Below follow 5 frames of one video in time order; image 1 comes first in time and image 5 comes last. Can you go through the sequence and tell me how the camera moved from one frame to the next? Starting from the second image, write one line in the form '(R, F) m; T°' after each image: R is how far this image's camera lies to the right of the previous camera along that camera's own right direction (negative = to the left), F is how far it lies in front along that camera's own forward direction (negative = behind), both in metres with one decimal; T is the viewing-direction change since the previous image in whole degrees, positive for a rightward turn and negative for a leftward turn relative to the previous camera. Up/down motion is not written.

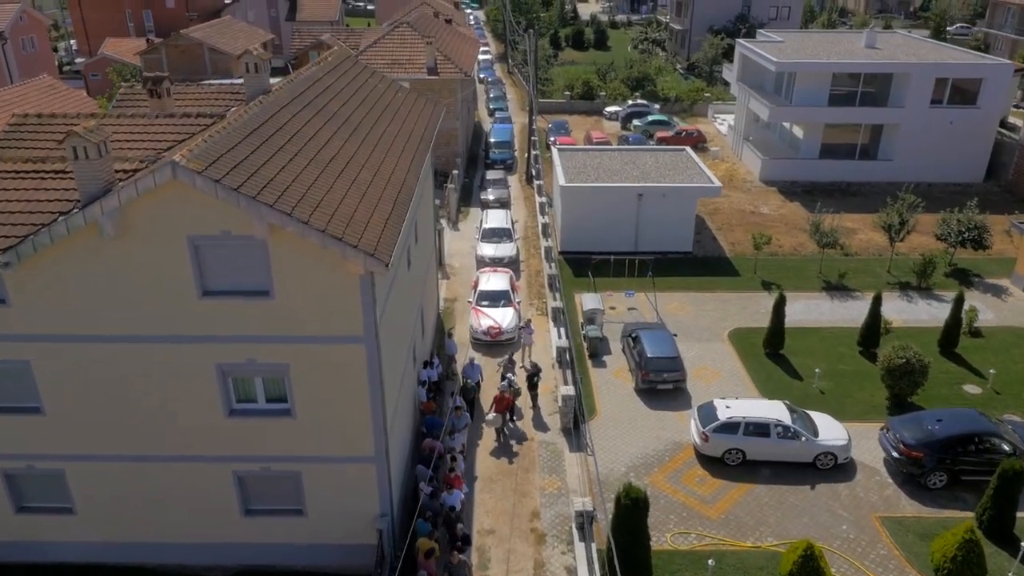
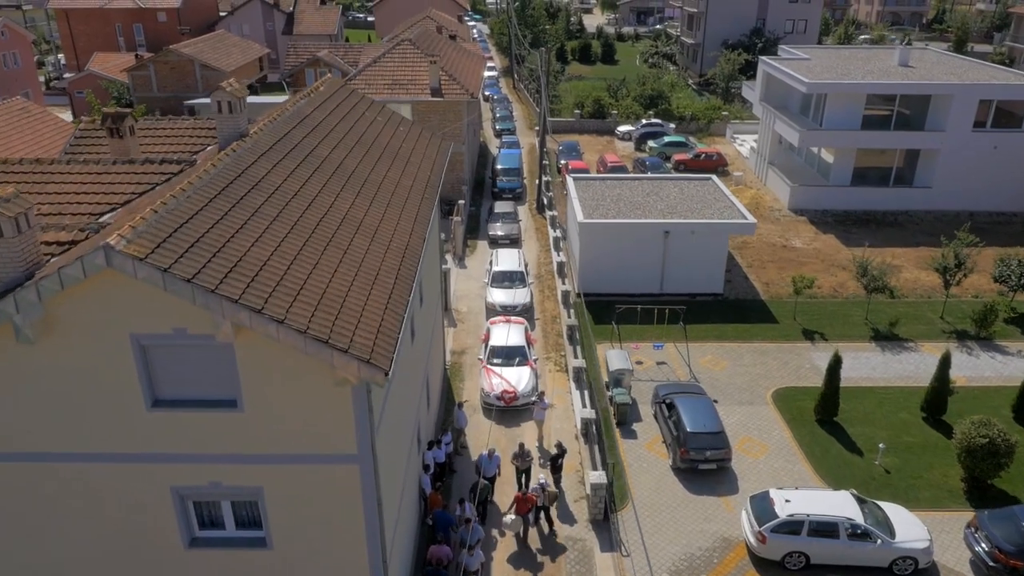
(-0.4, +2.6) m; 0°
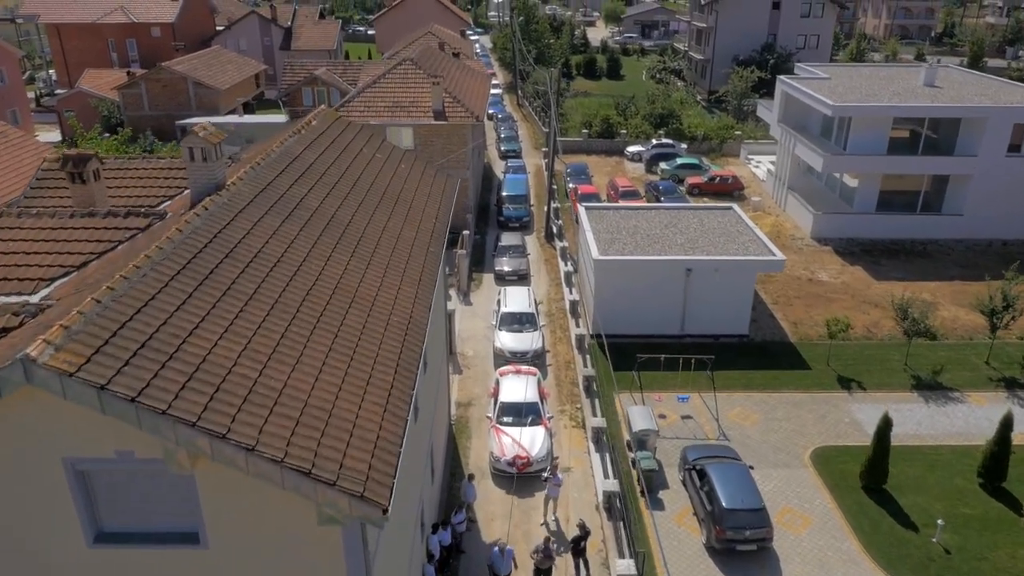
(-0.3, +1.8) m; 0°
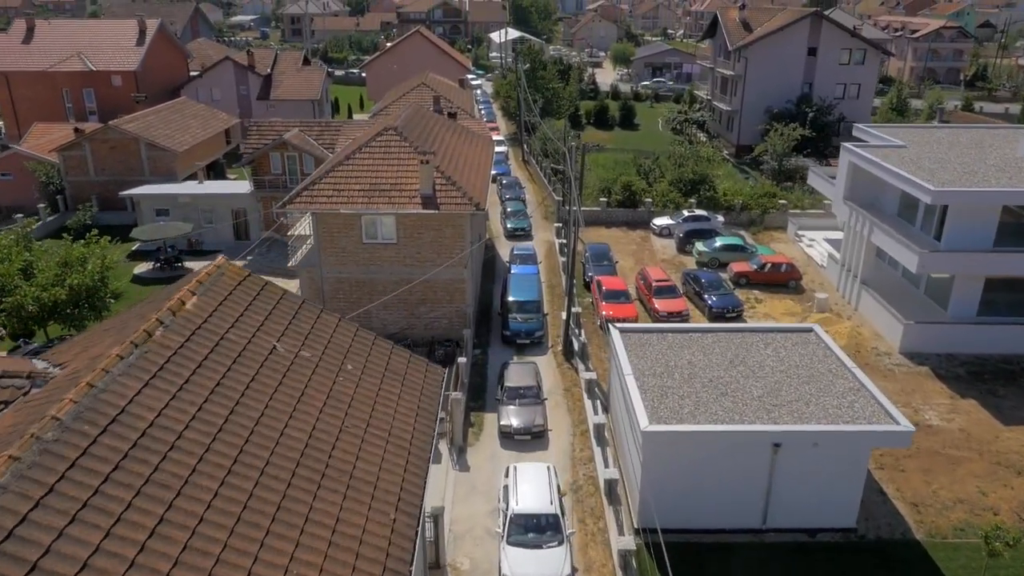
(-0.3, +6.7) m; 0°
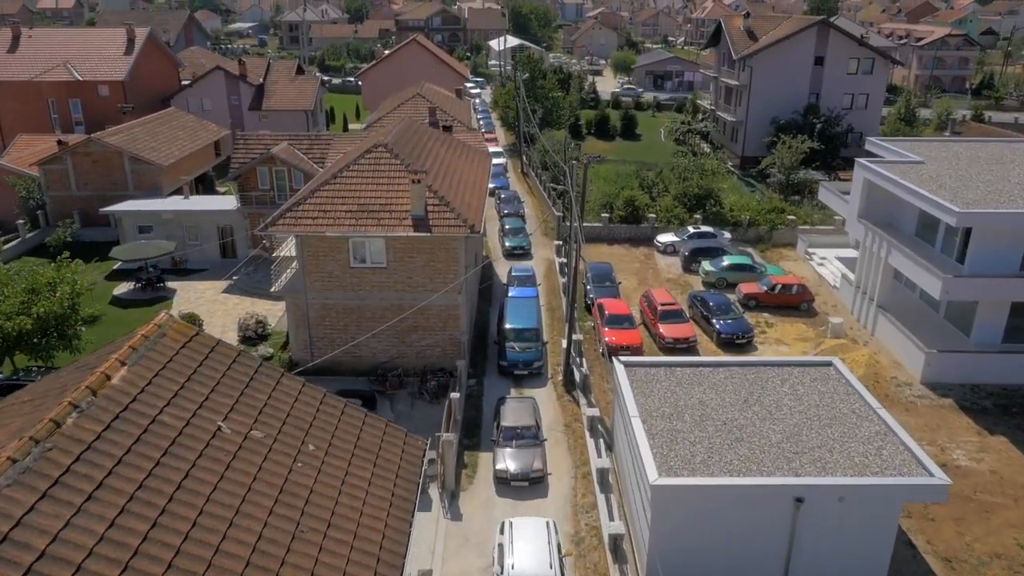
(+0.1, +1.5) m; 0°
